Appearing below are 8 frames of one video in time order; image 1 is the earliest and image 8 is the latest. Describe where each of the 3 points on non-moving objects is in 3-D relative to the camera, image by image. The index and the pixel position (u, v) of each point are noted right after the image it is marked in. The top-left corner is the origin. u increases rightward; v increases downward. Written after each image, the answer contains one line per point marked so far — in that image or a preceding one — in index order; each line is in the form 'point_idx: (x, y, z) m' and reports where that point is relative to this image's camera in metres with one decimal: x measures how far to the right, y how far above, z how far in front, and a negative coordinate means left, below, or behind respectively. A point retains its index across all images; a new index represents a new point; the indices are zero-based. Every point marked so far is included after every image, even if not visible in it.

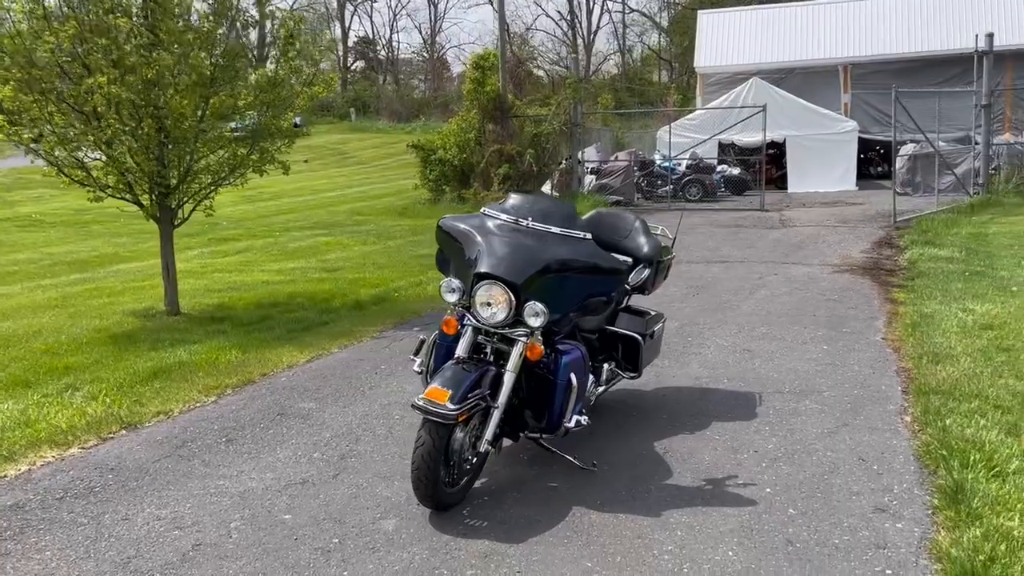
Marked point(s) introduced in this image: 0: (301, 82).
0: (-2.4, +2.3, +9.8) m
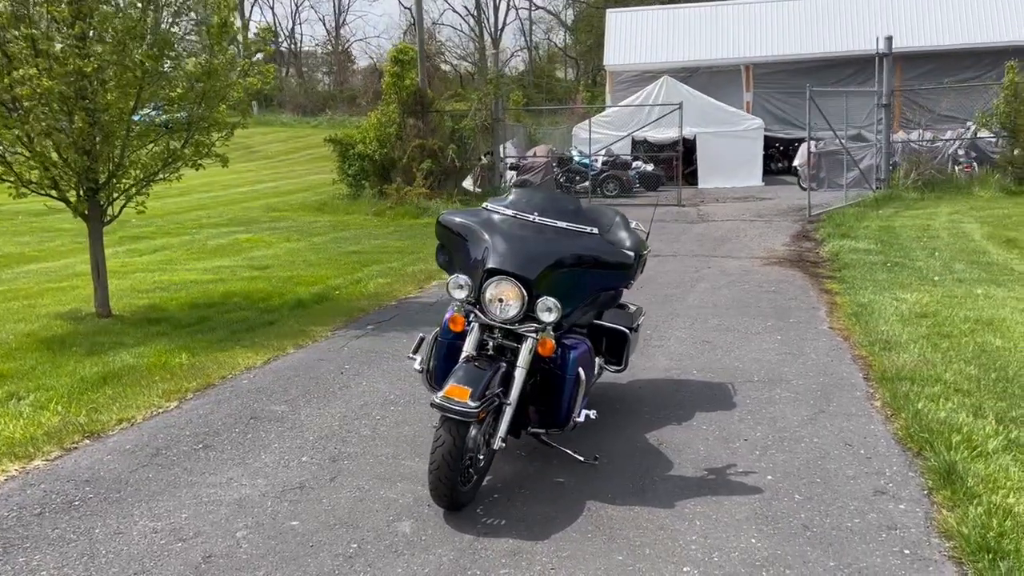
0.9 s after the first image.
0: (-3.0, +2.4, +9.5) m
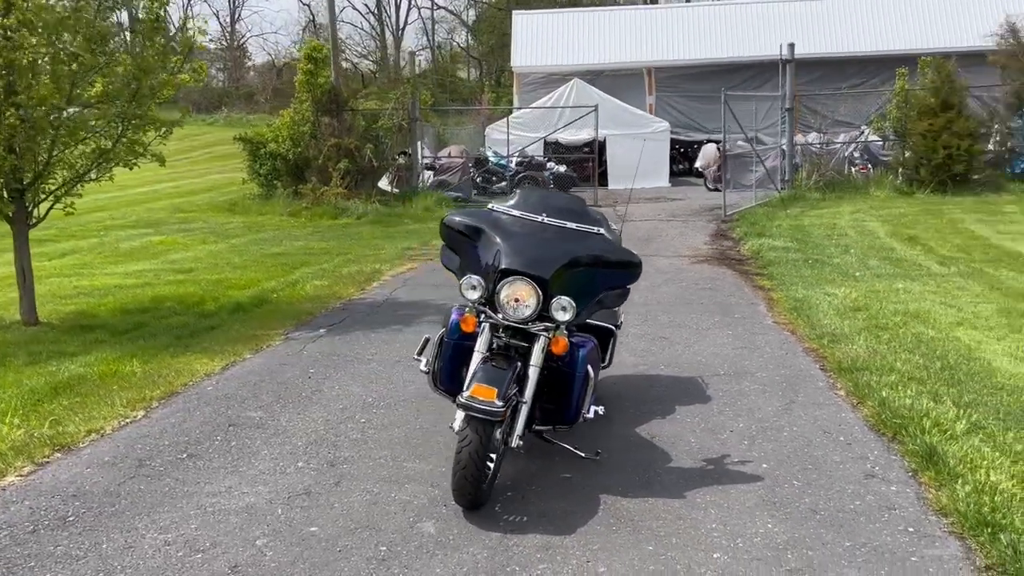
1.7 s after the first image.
0: (-3.6, +2.3, +9.1) m
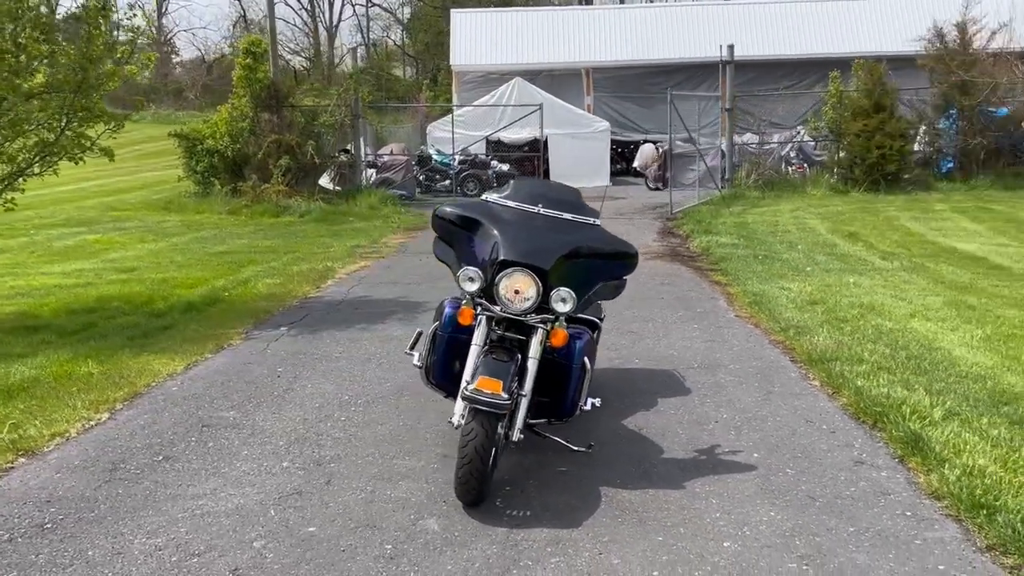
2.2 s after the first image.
0: (-4.0, +2.3, +8.8) m
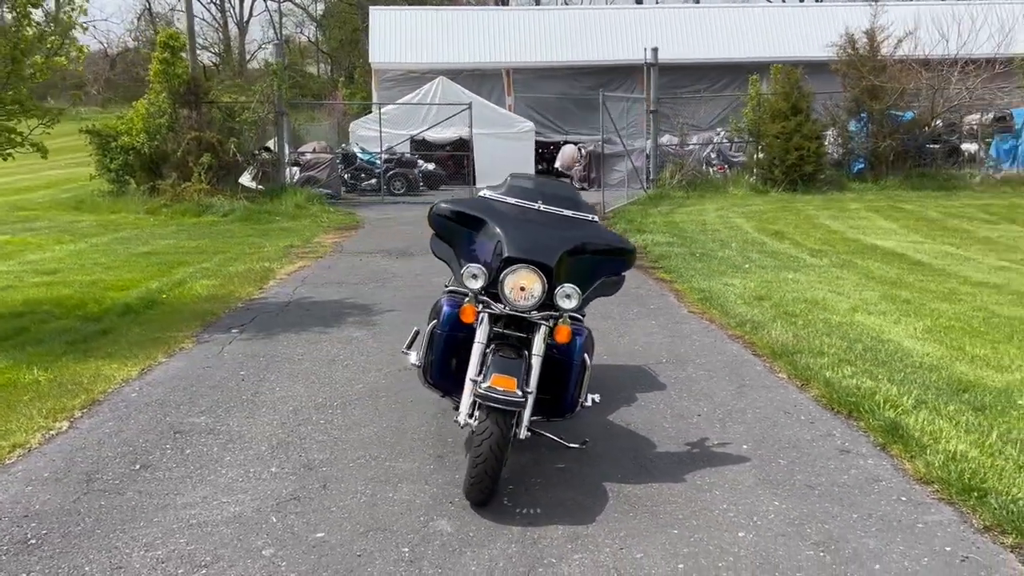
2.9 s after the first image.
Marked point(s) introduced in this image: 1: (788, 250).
0: (-4.5, +2.3, +8.4) m
1: (+4.5, +0.6, +14.1) m
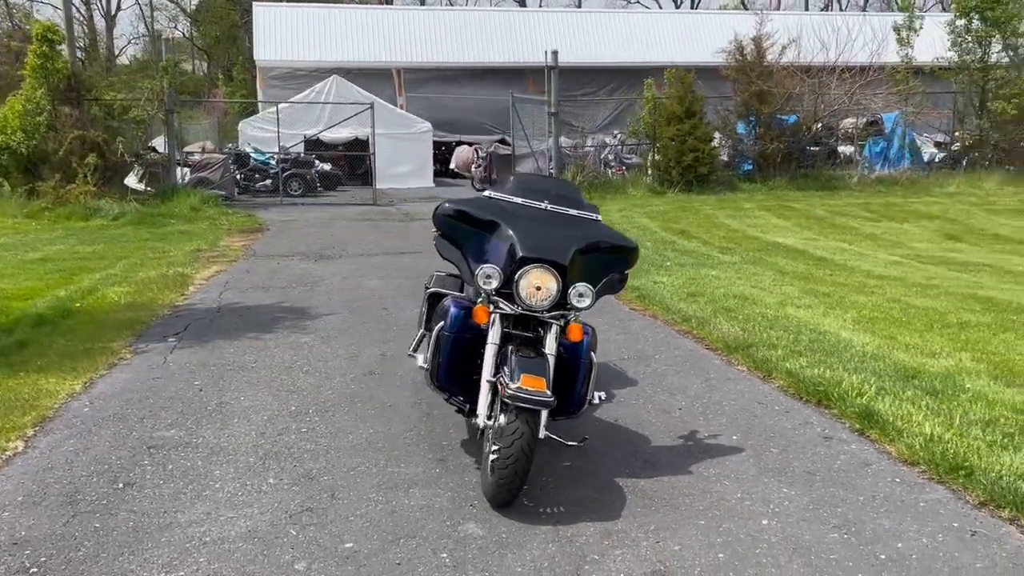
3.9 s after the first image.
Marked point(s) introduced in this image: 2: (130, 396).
0: (-5.0, +2.2, +7.7) m
1: (+3.1, +0.7, +14.6) m
2: (-2.5, -0.7, +5.7) m
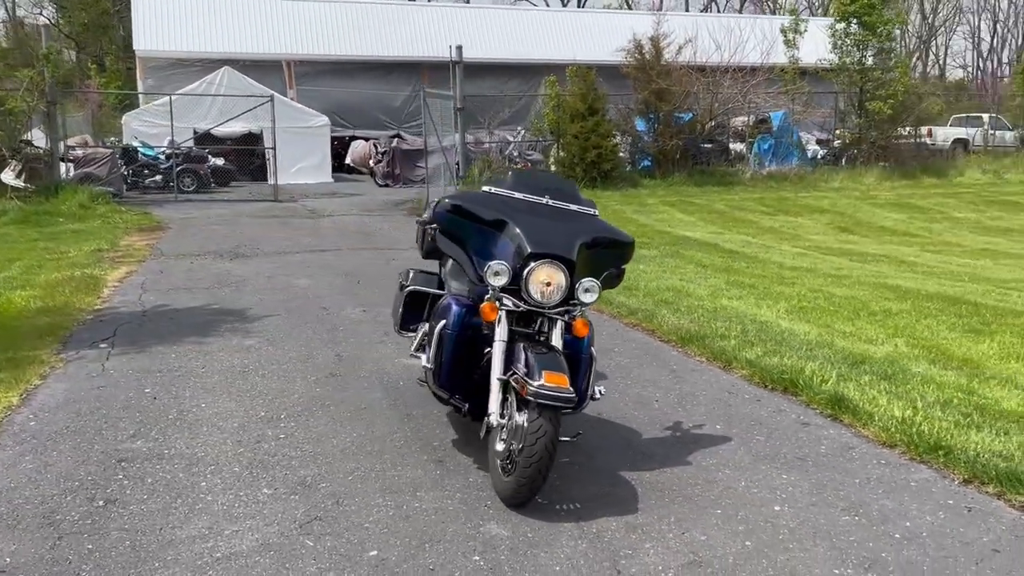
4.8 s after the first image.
0: (-5.4, +2.2, +7.0) m
1: (+1.8, +0.8, +14.9) m
2: (-2.7, -0.7, +5.3) m
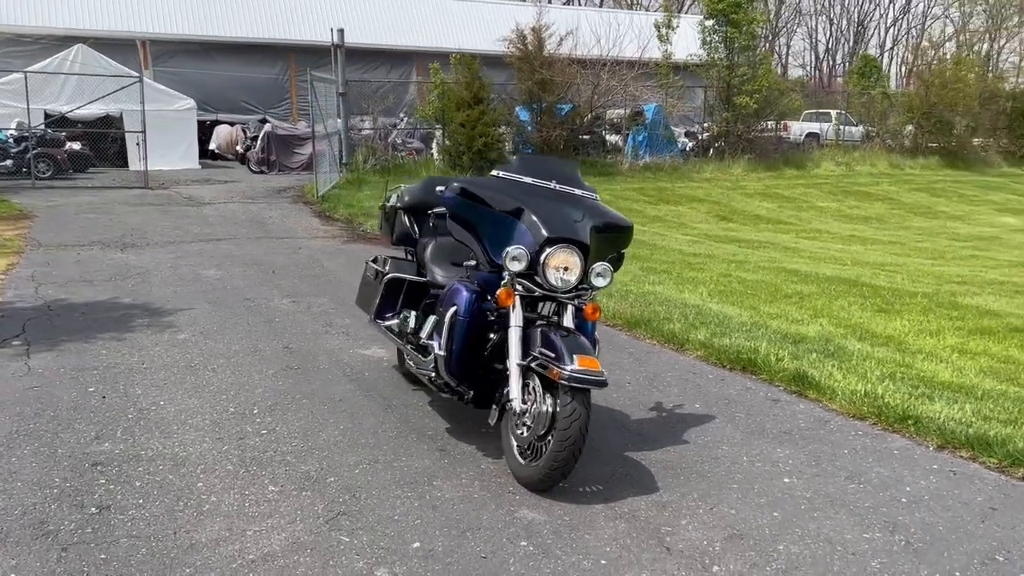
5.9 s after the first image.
0: (-5.8, +2.2, +6.1) m
1: (+0.1, +1.0, +15.0) m
2: (-2.8, -0.7, +4.9) m
